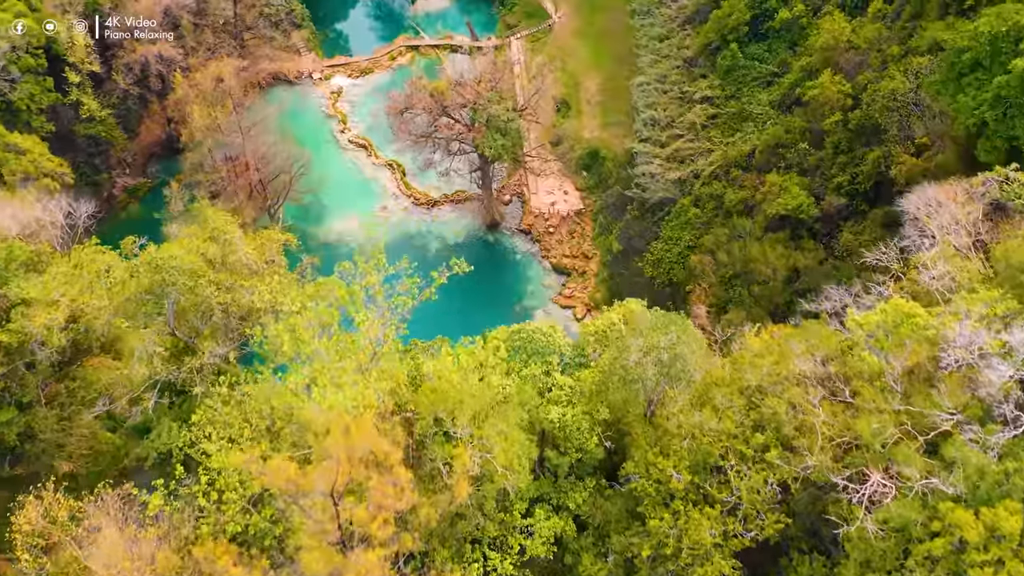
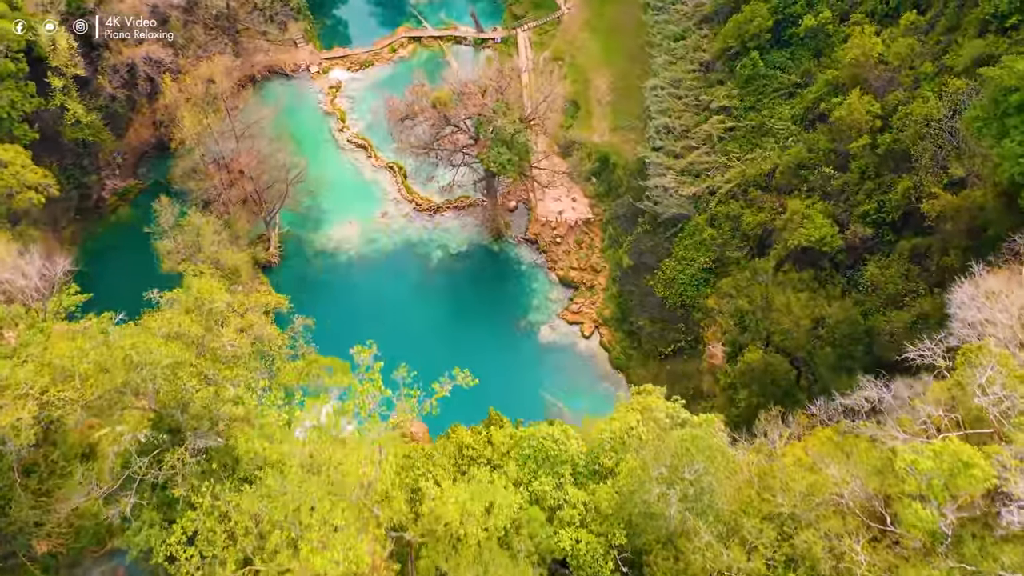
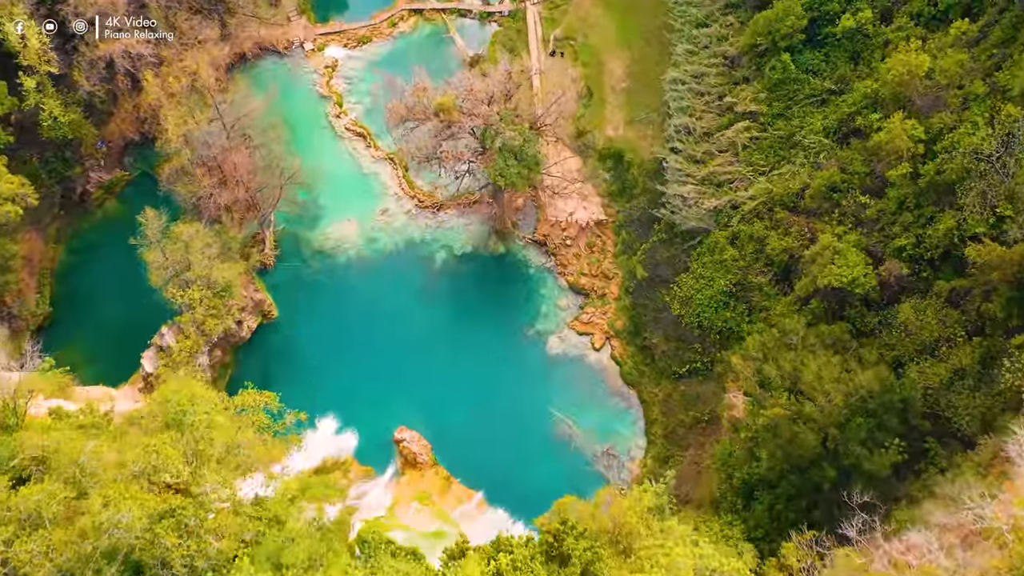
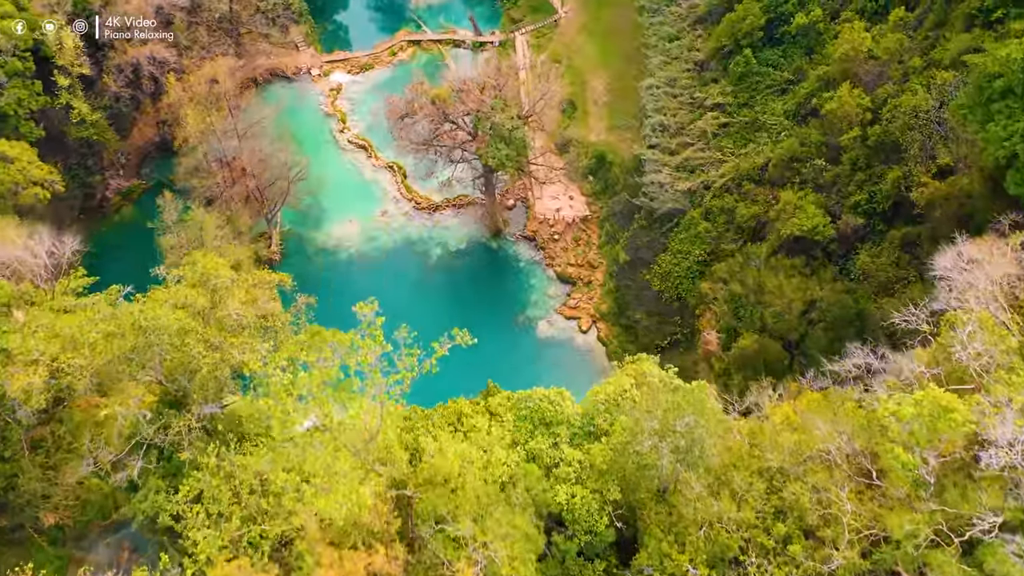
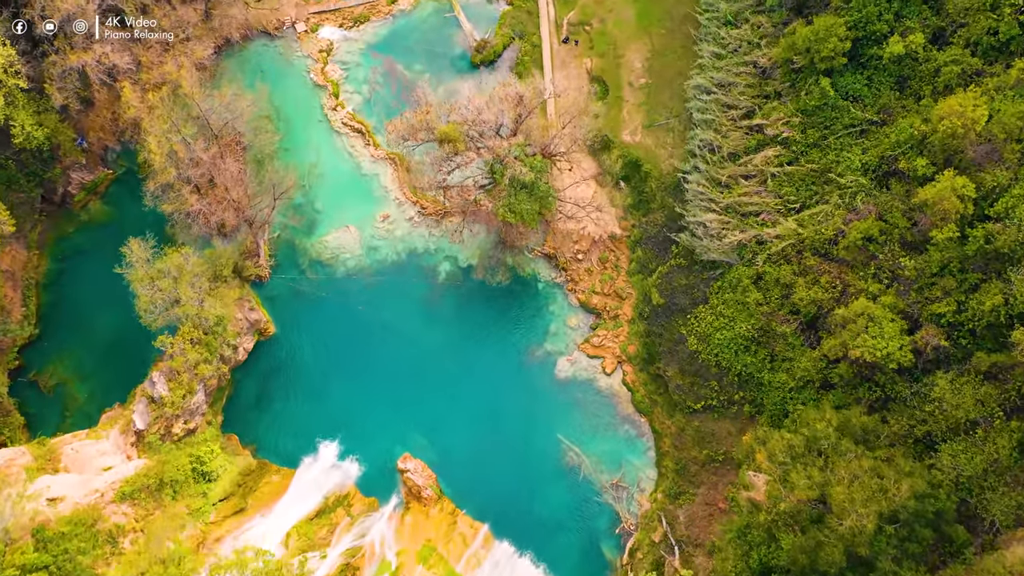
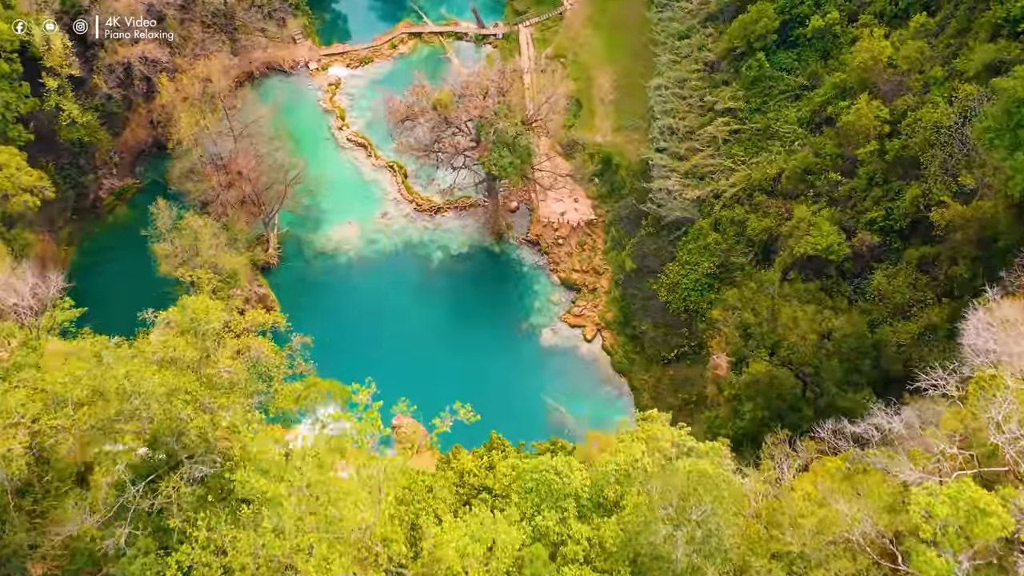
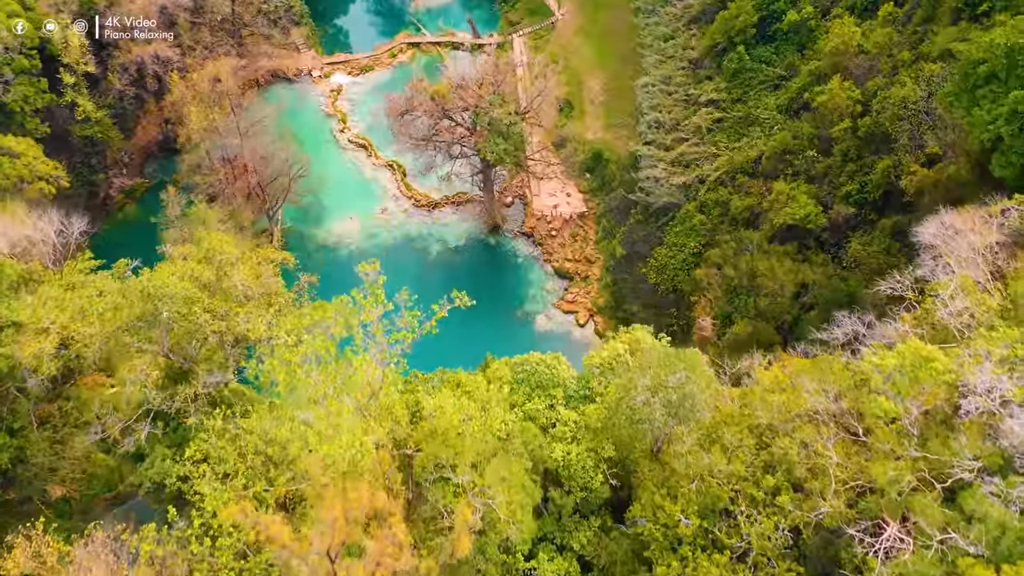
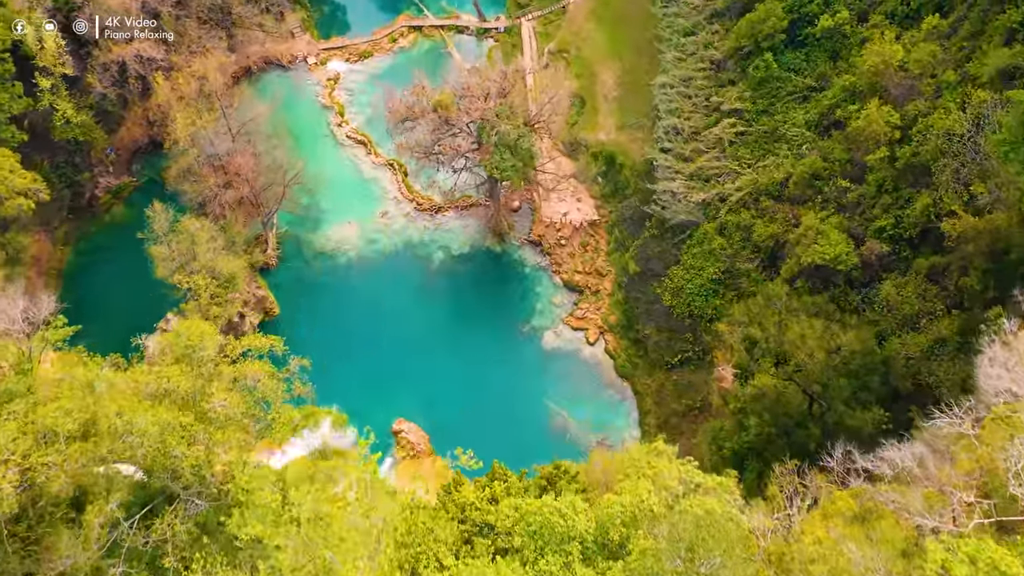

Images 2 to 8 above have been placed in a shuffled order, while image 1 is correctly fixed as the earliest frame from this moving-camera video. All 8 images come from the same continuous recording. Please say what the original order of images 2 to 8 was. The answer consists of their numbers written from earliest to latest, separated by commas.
7, 4, 2, 6, 8, 3, 5
